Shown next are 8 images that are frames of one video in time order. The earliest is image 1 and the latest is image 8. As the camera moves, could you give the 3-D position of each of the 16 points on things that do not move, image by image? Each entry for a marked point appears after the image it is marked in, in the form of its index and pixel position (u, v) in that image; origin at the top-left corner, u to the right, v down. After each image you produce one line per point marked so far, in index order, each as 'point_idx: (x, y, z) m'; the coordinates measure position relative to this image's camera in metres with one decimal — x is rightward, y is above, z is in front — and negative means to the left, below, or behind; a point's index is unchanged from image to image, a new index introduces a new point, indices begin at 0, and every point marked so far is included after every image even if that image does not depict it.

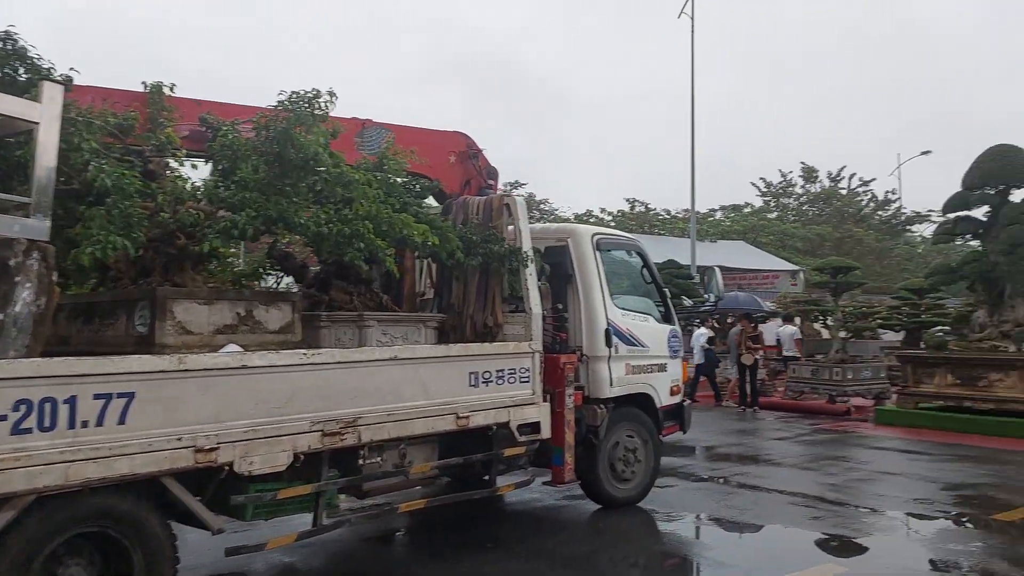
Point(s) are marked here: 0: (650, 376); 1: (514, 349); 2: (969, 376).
0: (+1.1, -0.7, +6.0) m
1: (0.0, -0.4, +5.0) m
2: (+5.9, -1.1, +10.3) m
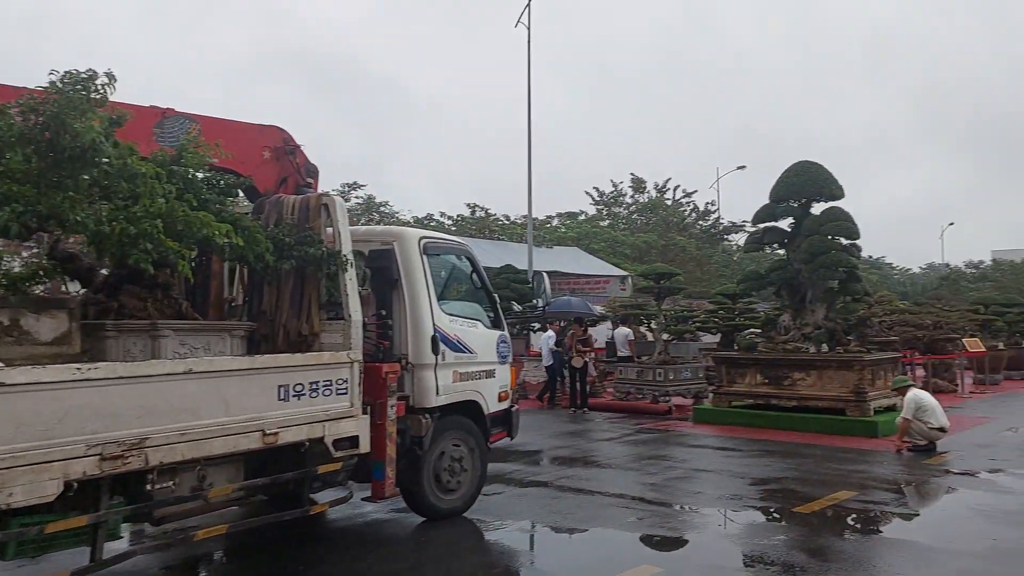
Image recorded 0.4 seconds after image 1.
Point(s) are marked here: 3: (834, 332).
0: (-0.2, -0.7, +5.9) m
1: (-1.1, -0.4, +4.7) m
2: (+3.7, -1.2, +11.0) m
3: (+4.5, -0.6, +11.1) m
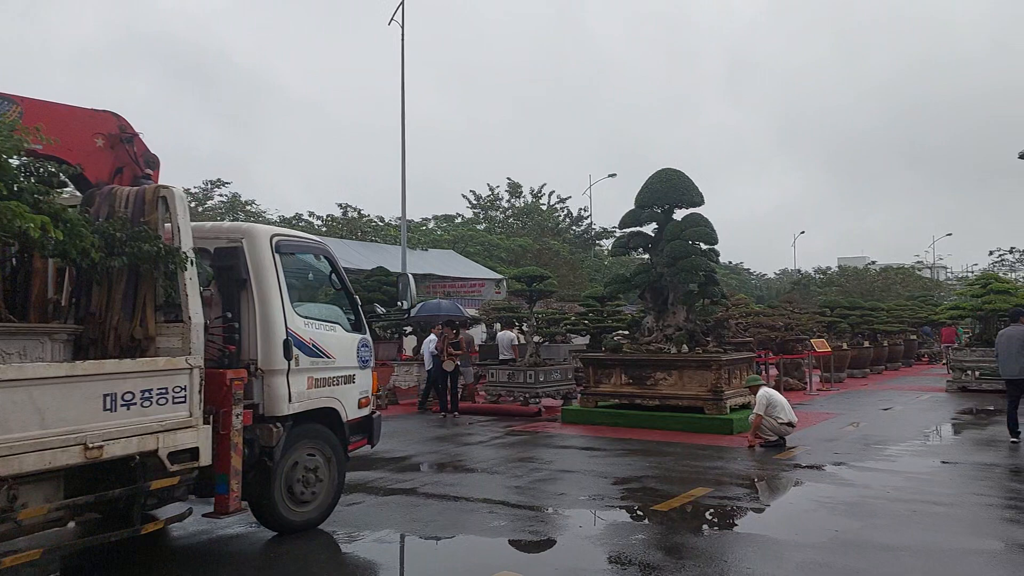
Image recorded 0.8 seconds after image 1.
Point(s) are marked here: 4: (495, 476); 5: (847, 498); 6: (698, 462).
0: (-1.2, -0.7, +5.7) m
1: (-1.9, -0.4, +4.3) m
2: (+1.8, -1.3, +11.3) m
3: (+2.7, -0.7, +11.6) m
4: (-0.2, -1.8, +7.6) m
5: (+2.8, -1.8, +6.7) m
6: (+1.9, -1.8, +8.2) m
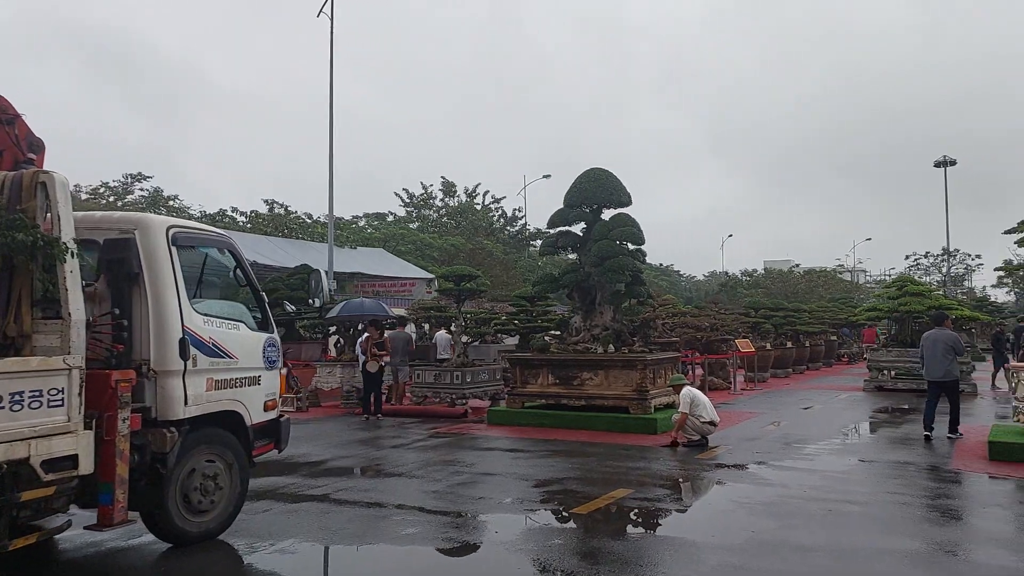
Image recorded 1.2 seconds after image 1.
0: (-1.8, -0.7, +5.3) m
1: (-2.4, -0.4, +3.9) m
2: (+0.8, -1.3, +11.2) m
3: (+1.6, -0.7, +11.5) m
4: (-0.9, -1.8, +7.4) m
5: (+2.2, -1.8, +6.7) m
6: (+1.1, -1.8, +8.1) m
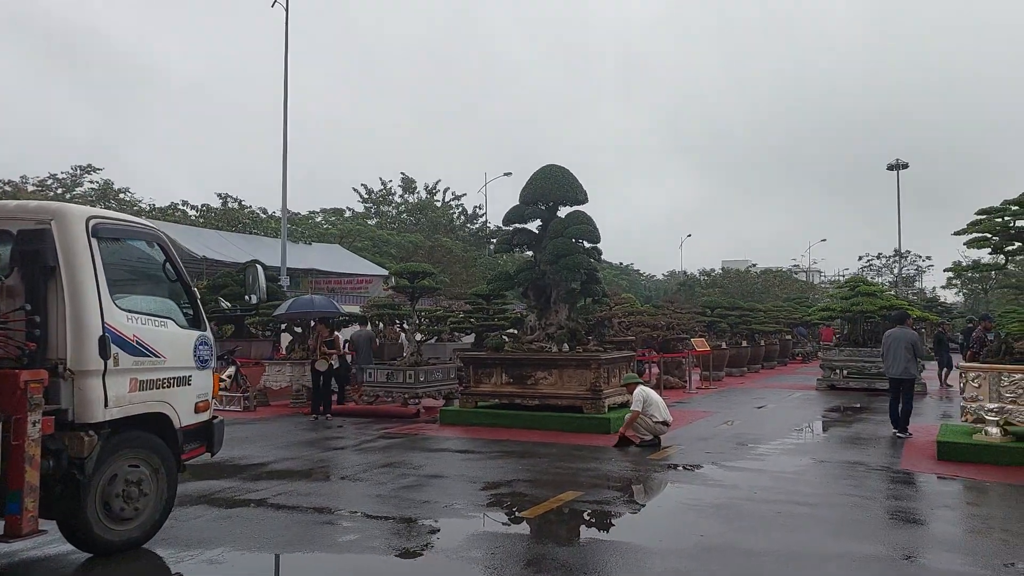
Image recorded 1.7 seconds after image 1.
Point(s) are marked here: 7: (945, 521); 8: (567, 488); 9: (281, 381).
0: (-2.2, -0.7, +5.1) m
1: (-2.6, -0.4, +3.6) m
2: (+0.1, -1.2, +11.1) m
3: (+0.9, -0.6, +11.4) m
4: (-1.4, -1.8, +7.1) m
5: (+1.7, -1.8, +6.7) m
6: (+0.6, -1.8, +8.0) m
7: (+3.4, -1.8, +6.2) m
8: (+0.5, -1.8, +7.0) m
9: (-4.0, -1.6, +13.9) m
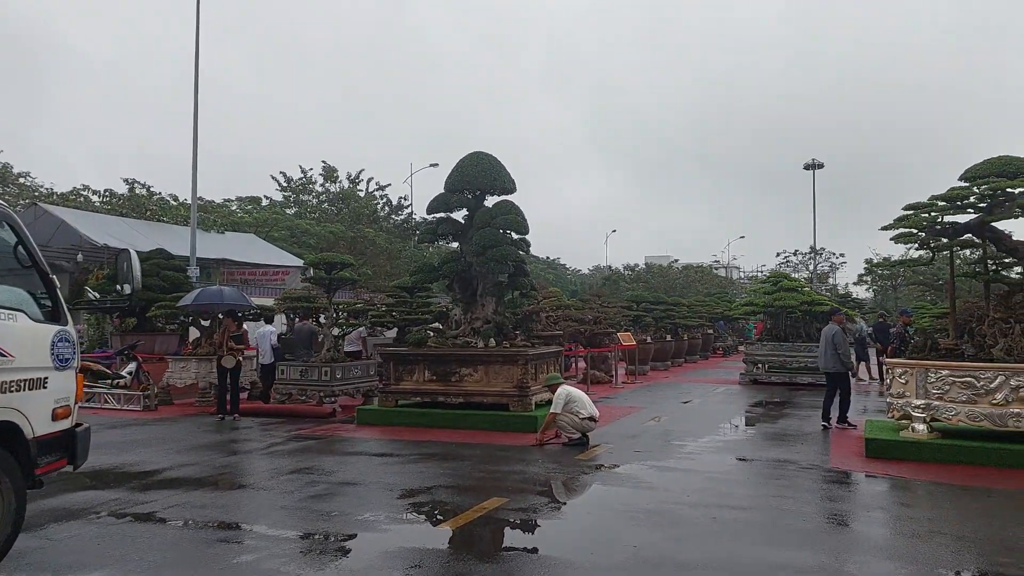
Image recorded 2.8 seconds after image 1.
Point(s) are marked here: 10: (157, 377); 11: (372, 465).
0: (-2.6, -0.6, +4.3) m
1: (-3.0, -0.3, +2.9) m
2: (-0.9, -1.1, +10.5) m
3: (-0.1, -0.5, +11.0) m
4: (-2.1, -1.7, +6.5) m
5: (+1.1, -1.7, +6.3) m
6: (-0.1, -1.7, +7.5) m
7: (+2.8, -1.8, +6.0) m
8: (-0.2, -1.7, +6.5) m
9: (-5.3, -1.5, +12.9) m
10: (-6.5, -1.6, +14.6) m
11: (-1.4, -1.7, +7.7) m
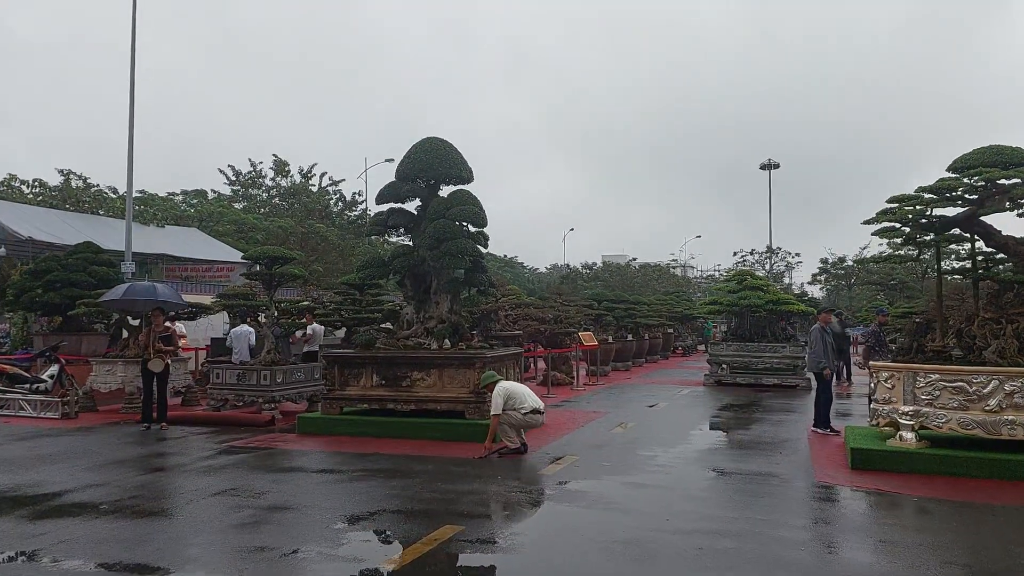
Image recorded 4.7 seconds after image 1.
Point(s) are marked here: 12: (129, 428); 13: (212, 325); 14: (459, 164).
0: (-2.8, -0.6, +3.4) m
1: (-3.1, -0.3, +1.9) m
2: (-1.5, -1.1, +9.7) m
3: (-0.7, -0.5, +10.1) m
4: (-2.4, -1.7, +5.6) m
5: (+0.8, -1.7, +5.5) m
6: (-0.5, -1.7, +6.7) m
7: (+2.5, -1.8, +5.4) m
8: (-0.5, -1.7, +5.7) m
9: (-6.0, -1.4, +11.8) m
10: (-7.3, -1.6, +13.4) m
11: (-1.7, -1.7, +6.8) m
12: (-5.0, -1.8, +10.3) m
13: (-6.9, -0.9, +18.2) m
14: (-0.7, +1.6, +10.3) m
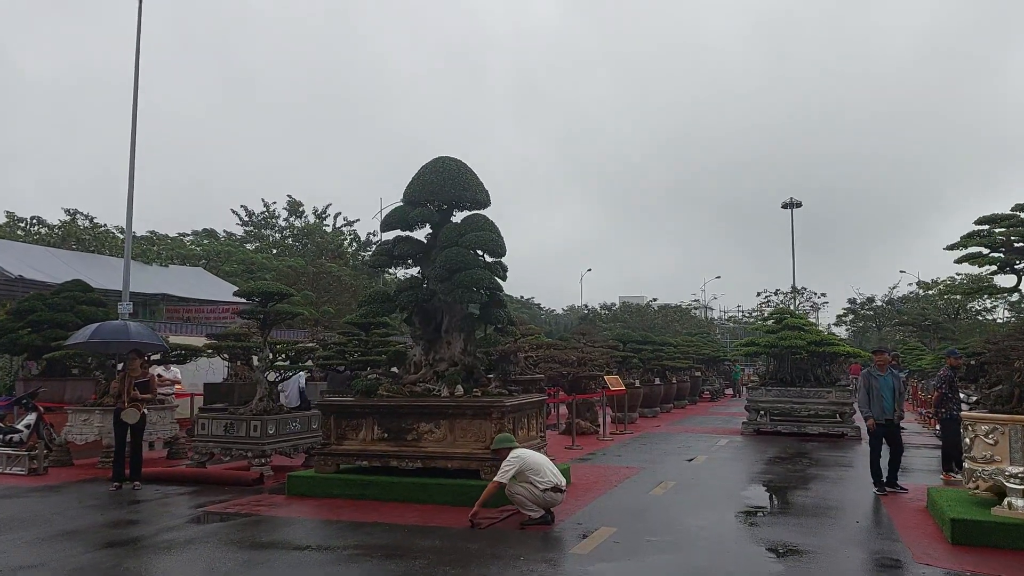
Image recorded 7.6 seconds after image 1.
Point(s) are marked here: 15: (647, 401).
0: (-2.7, -0.6, +2.2) m
1: (-3.0, -0.3, +0.7) m
2: (-1.2, -1.5, +8.4) m
3: (-0.5, -0.9, +8.9) m
4: (-2.2, -1.8, +4.3) m
5: (+0.9, -1.9, +4.2) m
6: (-0.3, -1.9, +5.4) m
7: (+2.7, -1.9, +4.0) m
8: (-0.3, -1.9, +4.4) m
9: (-5.7, -1.9, +10.6) m
10: (-7.0, -2.2, +12.2) m
11: (-1.6, -1.9, +5.5) m
12: (-4.7, -2.3, +9.0) m
13: (-6.5, -1.7, +17.1) m
14: (-0.5, +1.2, +9.1) m
15: (+3.3, -2.8, +19.7) m
